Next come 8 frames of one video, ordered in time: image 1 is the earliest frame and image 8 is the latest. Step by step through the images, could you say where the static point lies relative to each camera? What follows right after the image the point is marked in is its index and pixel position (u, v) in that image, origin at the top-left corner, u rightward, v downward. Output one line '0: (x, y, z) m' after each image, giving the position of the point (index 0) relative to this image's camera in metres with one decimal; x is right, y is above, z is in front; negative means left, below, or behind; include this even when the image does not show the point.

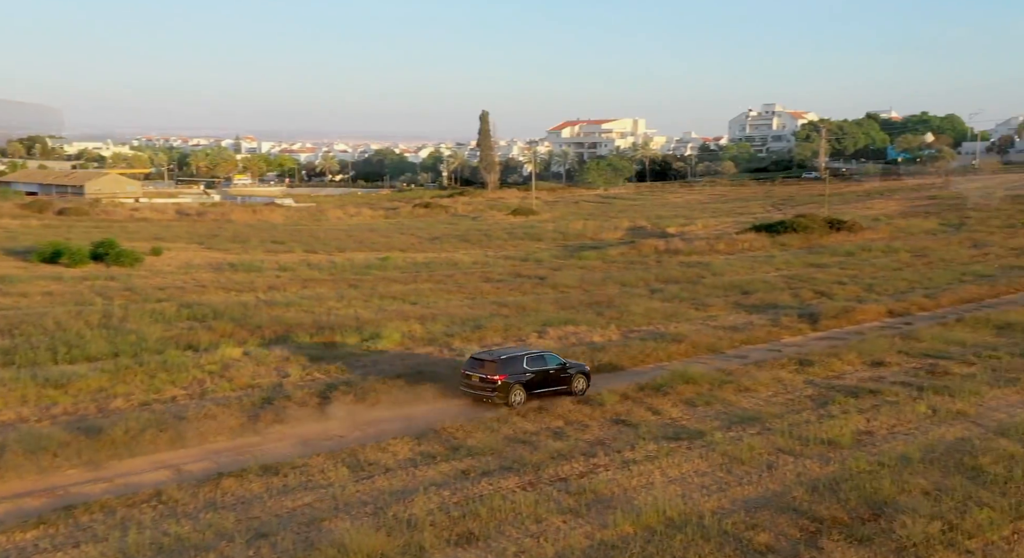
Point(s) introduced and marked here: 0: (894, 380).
0: (+6.5, -1.7, +16.6) m
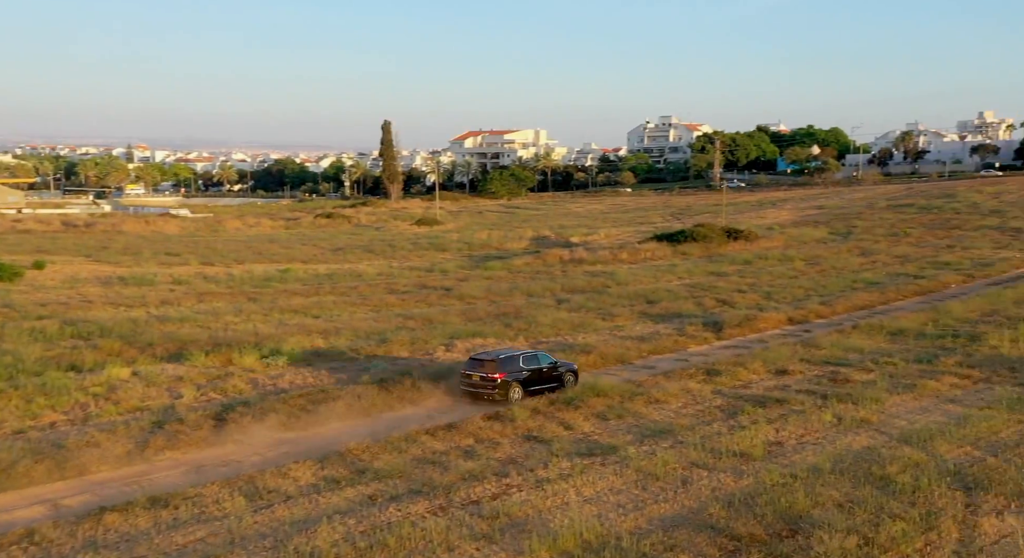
0: (+5.0, -1.9, +16.7) m
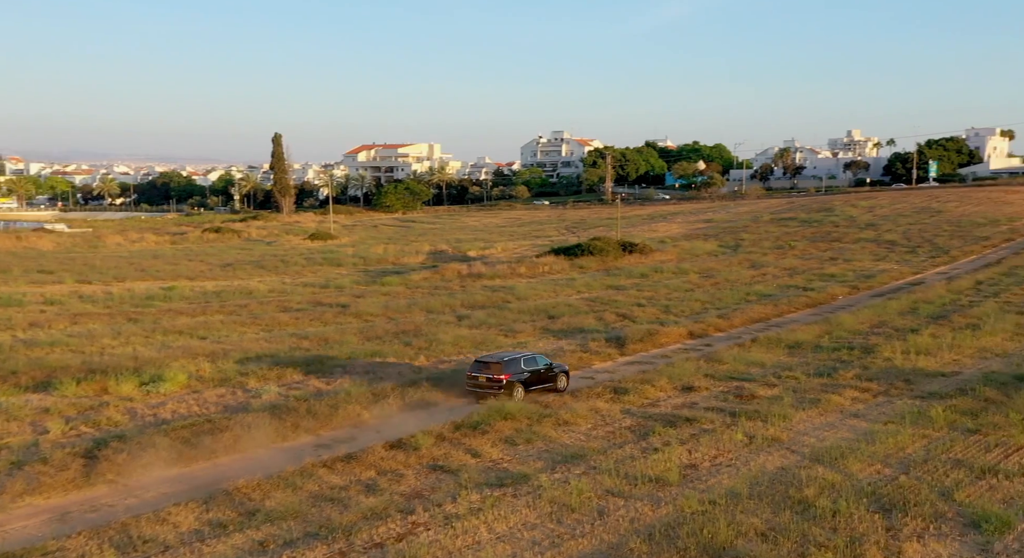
0: (+3.3, -2.1, +16.5) m
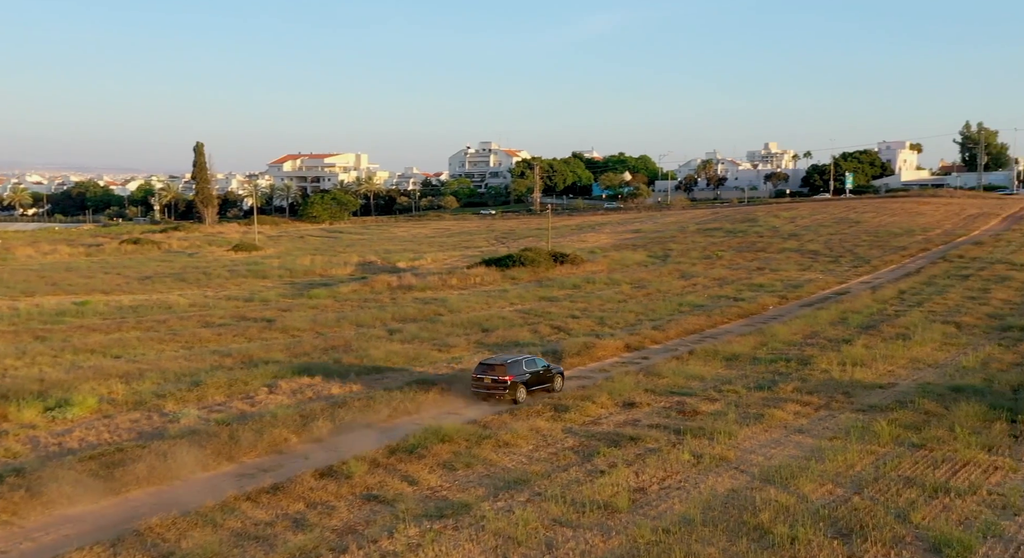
0: (+2.3, -2.4, +16.0) m
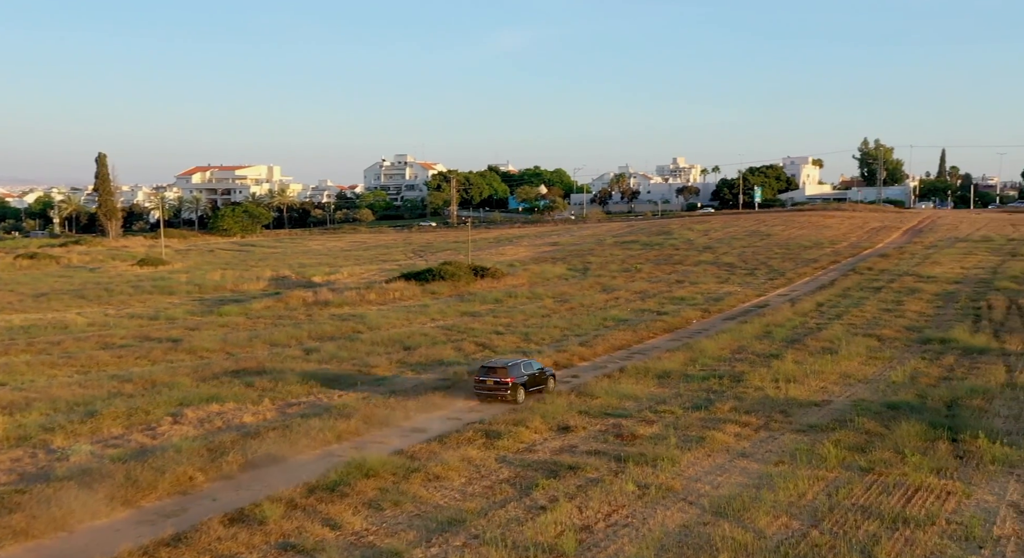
0: (+1.2, -2.6, +15.1) m
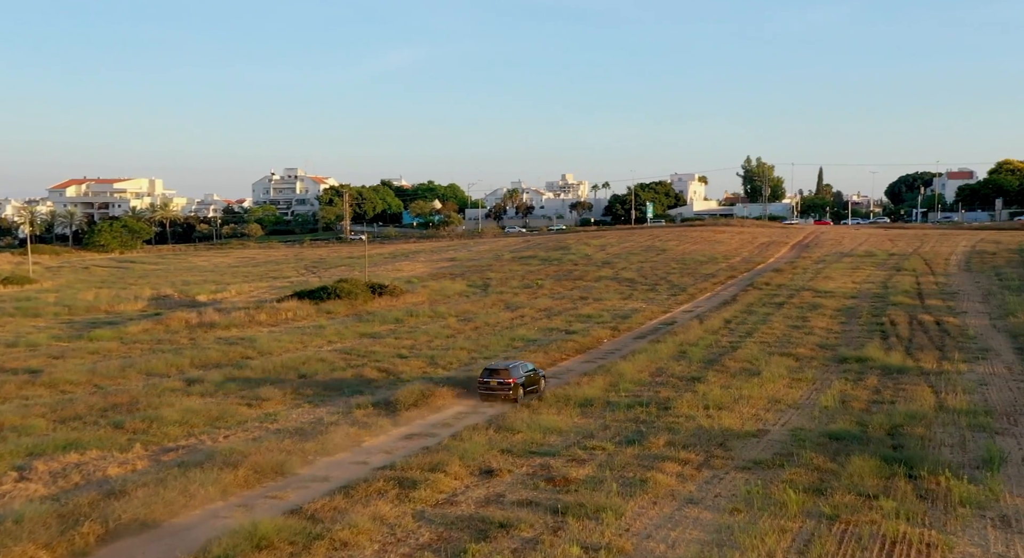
0: (+0.1, -3.0, +13.1) m
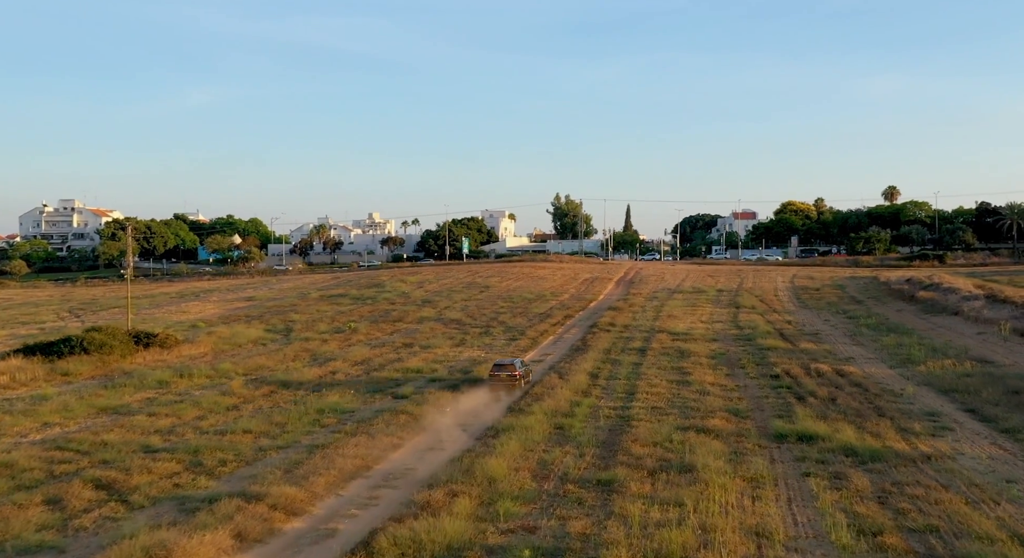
0: (-0.7, -3.4, +3.6) m
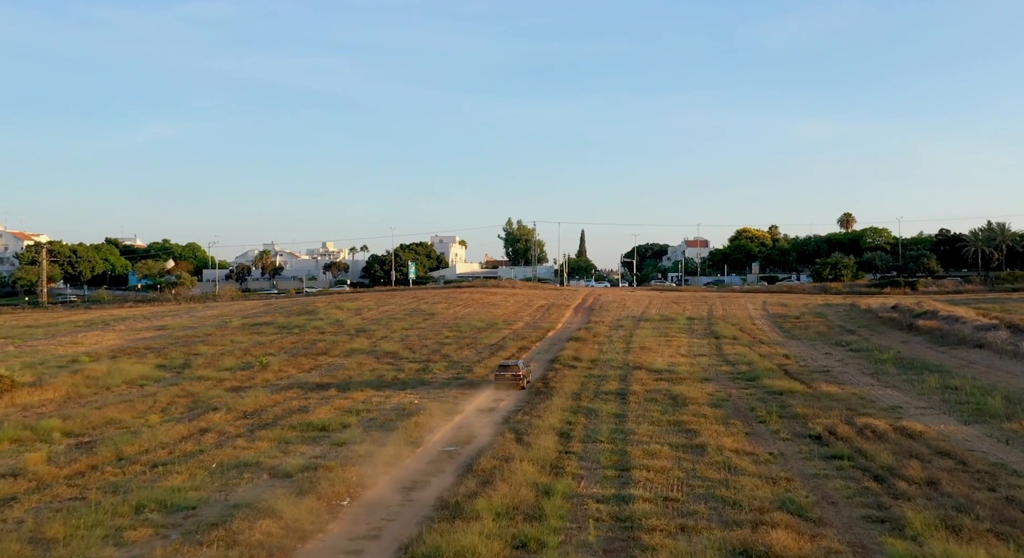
0: (-0.7, -3.1, -6.0) m
